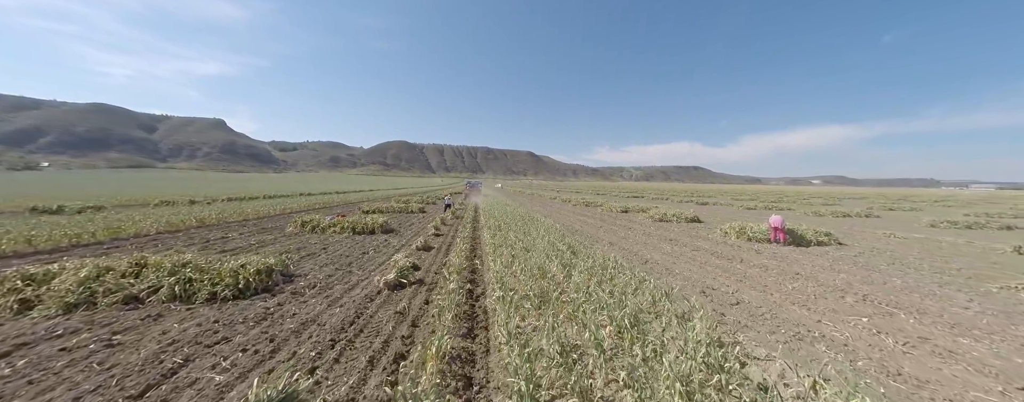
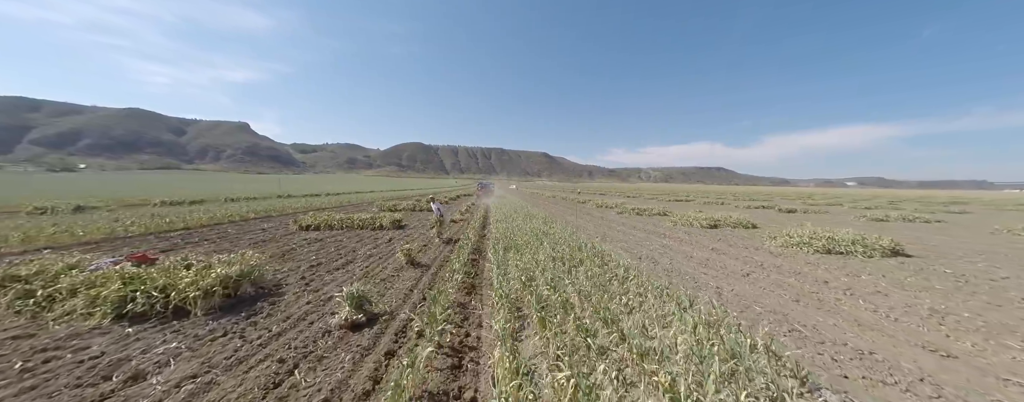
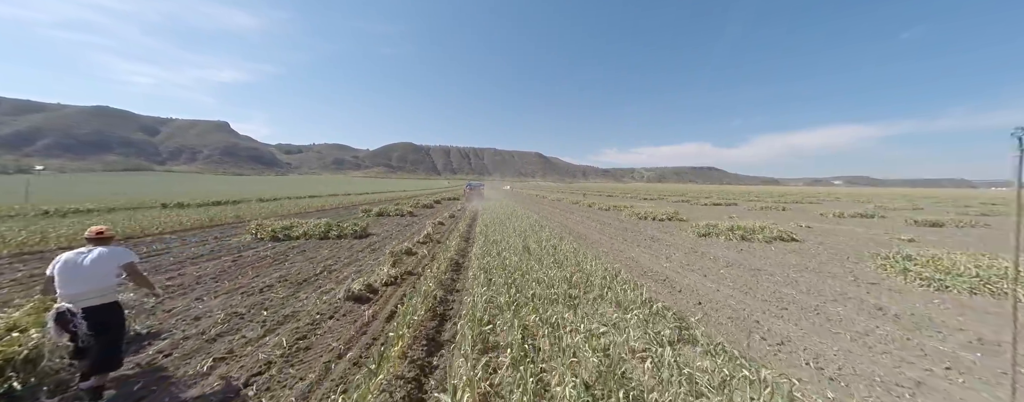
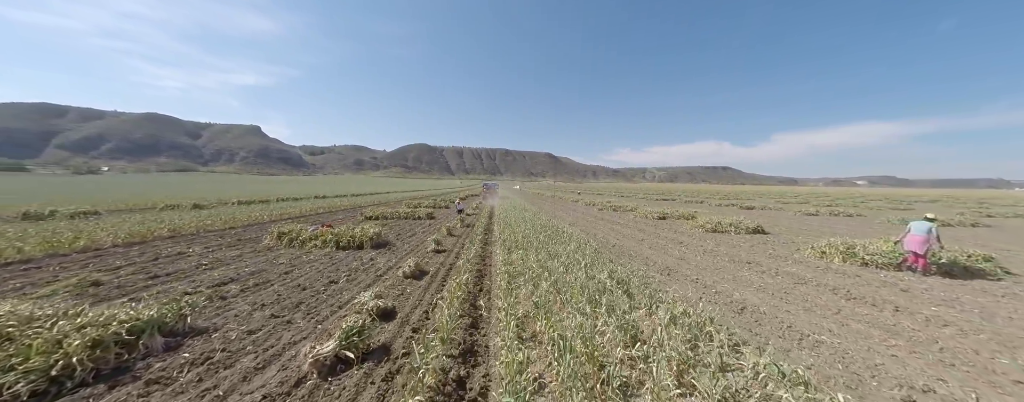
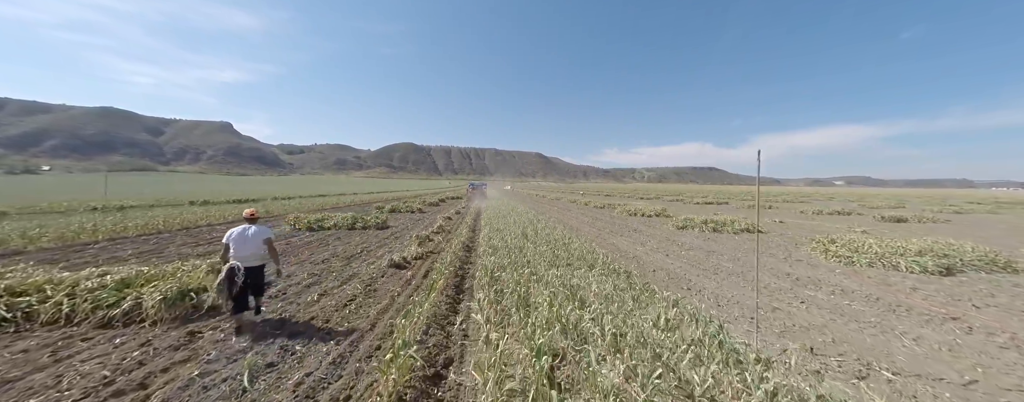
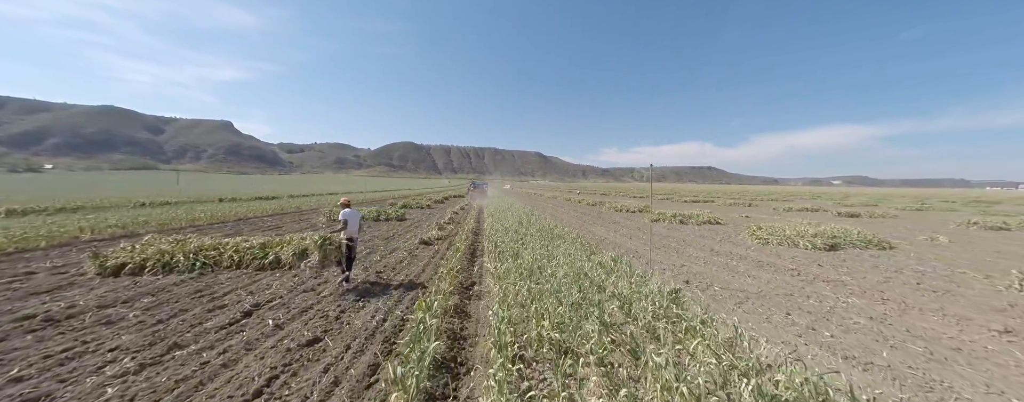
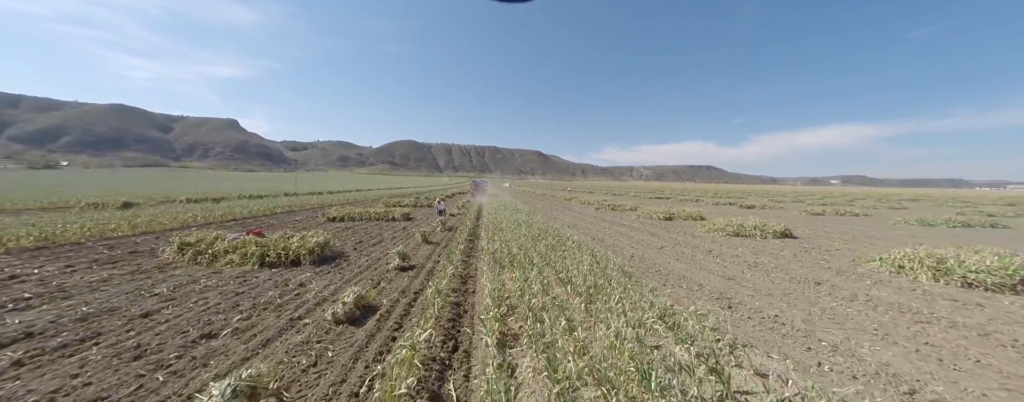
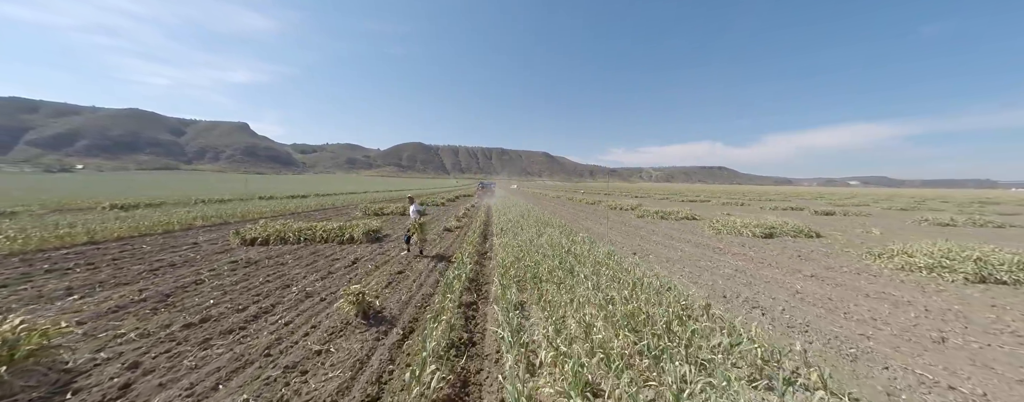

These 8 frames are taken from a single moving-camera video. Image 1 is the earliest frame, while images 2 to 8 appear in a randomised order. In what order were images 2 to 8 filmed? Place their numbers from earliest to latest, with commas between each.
4, 7, 2, 8, 6, 5, 3
